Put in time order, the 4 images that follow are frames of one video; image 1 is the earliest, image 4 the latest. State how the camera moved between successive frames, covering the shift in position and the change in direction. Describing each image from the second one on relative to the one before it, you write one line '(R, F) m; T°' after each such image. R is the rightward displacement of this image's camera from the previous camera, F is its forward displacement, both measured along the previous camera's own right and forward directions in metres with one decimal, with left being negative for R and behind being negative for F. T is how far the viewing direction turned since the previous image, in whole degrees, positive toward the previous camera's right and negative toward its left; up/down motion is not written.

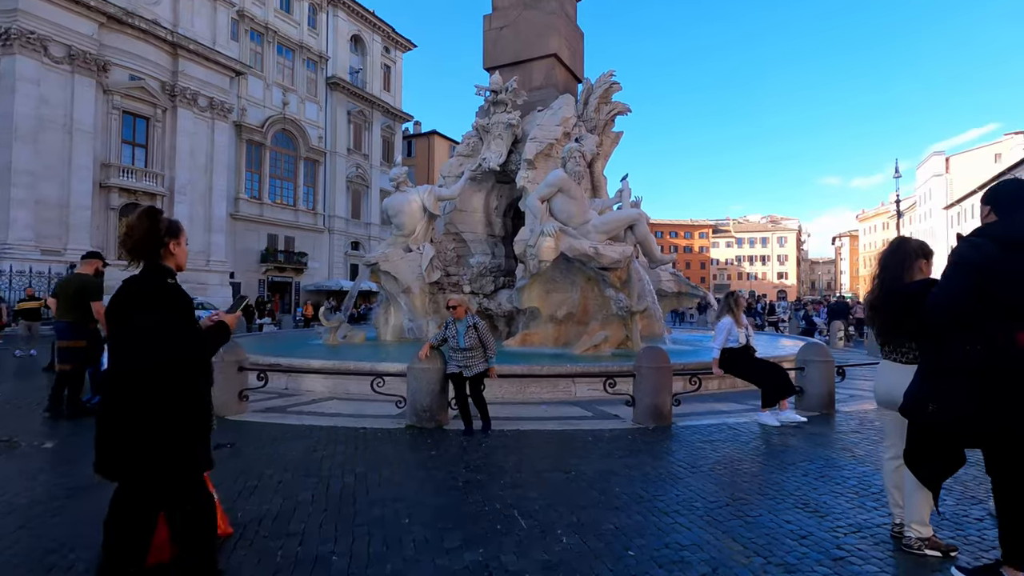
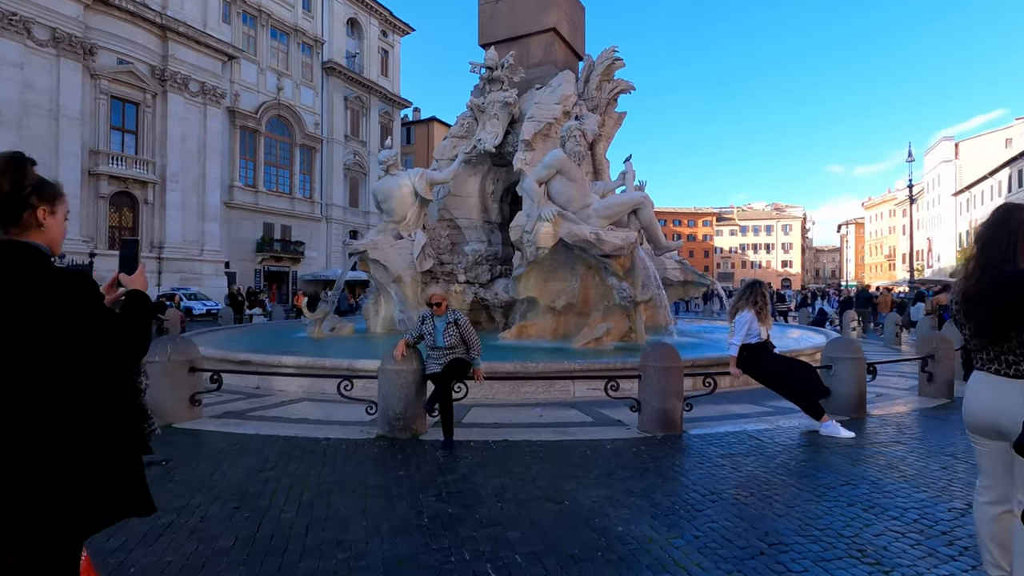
(+0.1, +0.7) m; 0°
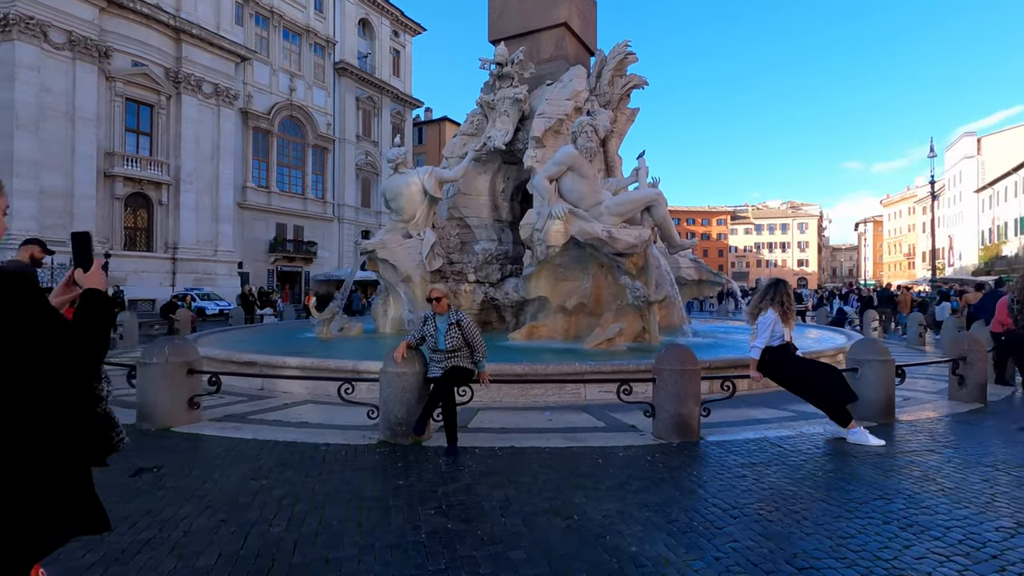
(0.0, +0.2) m; -1°
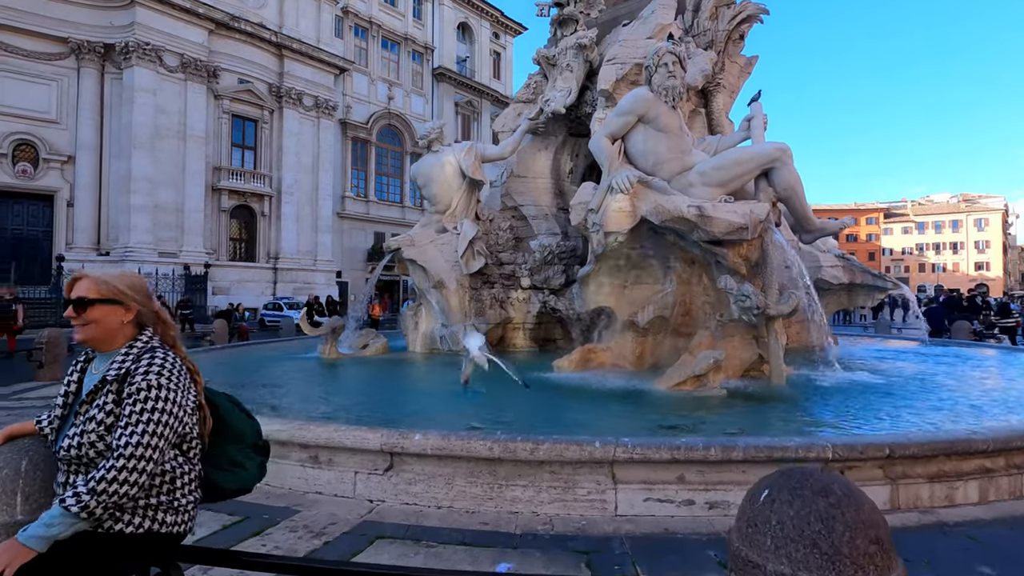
(+1.0, +3.1) m; -13°
